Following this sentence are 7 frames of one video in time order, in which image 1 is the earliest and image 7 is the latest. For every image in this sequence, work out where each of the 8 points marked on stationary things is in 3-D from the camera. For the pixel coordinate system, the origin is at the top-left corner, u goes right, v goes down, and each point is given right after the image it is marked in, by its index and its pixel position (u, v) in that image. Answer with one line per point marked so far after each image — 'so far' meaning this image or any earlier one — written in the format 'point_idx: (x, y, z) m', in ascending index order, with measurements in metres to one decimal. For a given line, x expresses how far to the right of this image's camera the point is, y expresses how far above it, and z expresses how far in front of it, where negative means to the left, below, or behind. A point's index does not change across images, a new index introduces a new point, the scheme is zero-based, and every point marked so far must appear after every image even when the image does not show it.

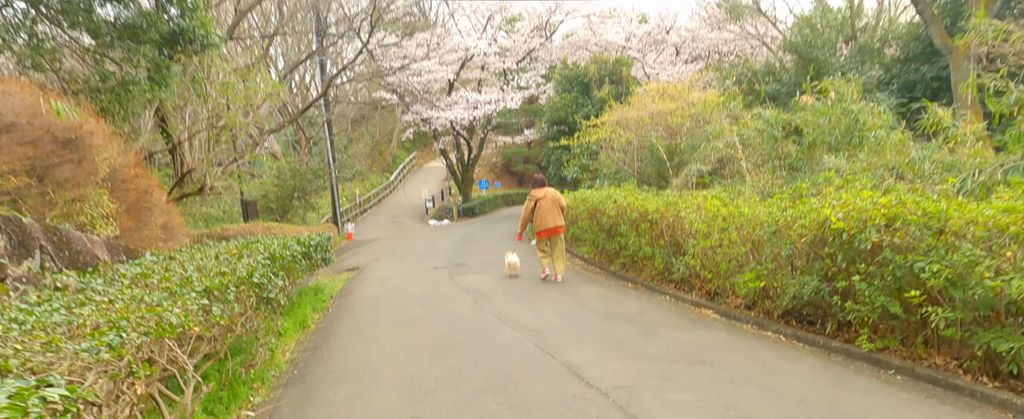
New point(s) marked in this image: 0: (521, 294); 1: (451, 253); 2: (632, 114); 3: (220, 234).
0: (+0.1, -0.9, +7.7) m
1: (-1.2, -0.9, +14.0) m
2: (+3.1, +2.4, +17.4) m
3: (-5.3, -0.5, +12.7) m
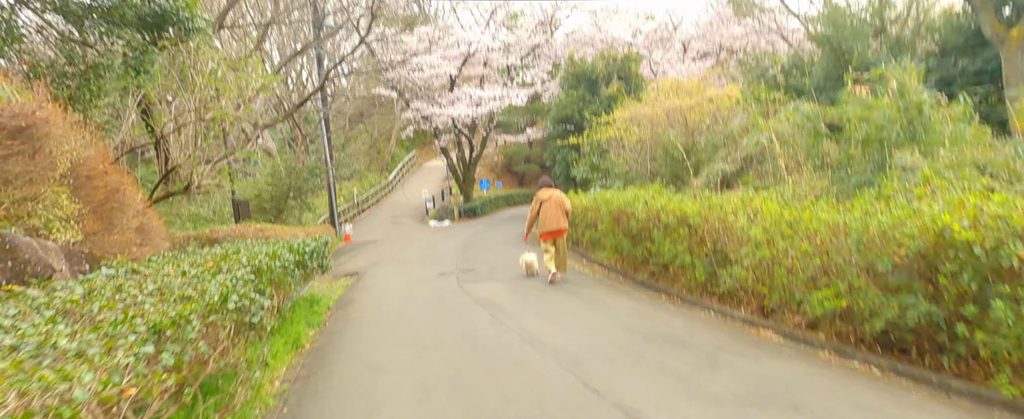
0: (+0.3, -1.0, +6.8) m
1: (-1.0, -0.9, +13.2) m
2: (+3.2, +2.4, +16.5) m
3: (-5.2, -0.5, +11.8) m
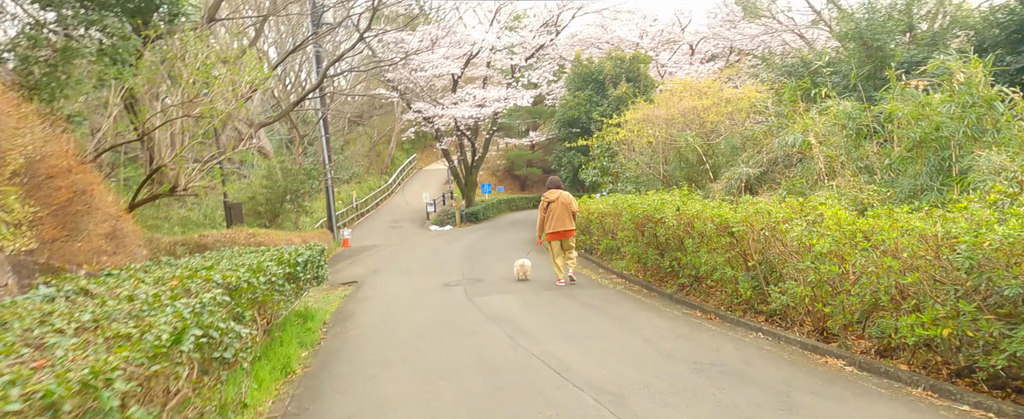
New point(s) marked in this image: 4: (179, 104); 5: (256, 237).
0: (+0.5, -1.0, +6.1) m
1: (-0.9, -1.0, +12.4) m
2: (+3.4, +2.2, +15.8) m
3: (-5.0, -0.5, +11.1) m
4: (-4.9, +1.6, +10.1) m
5: (-4.4, -0.5, +11.9) m
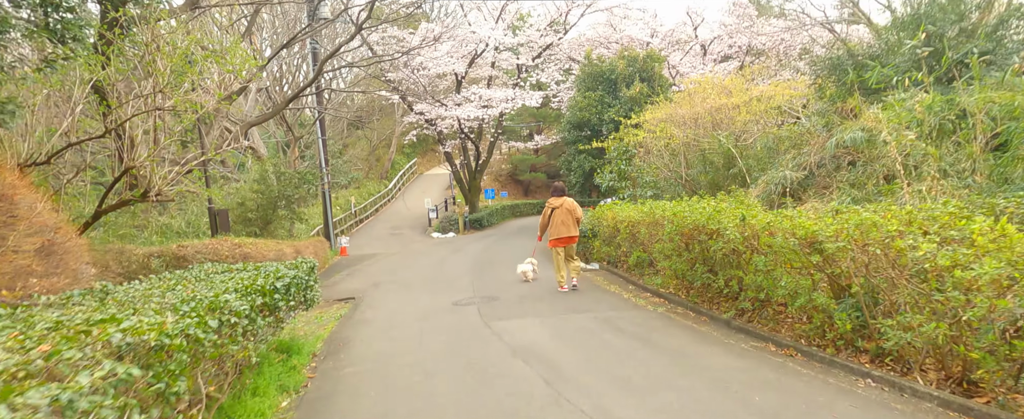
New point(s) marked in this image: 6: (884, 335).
0: (+0.7, -1.1, +4.9) m
1: (-0.7, -1.1, +11.2) m
2: (+3.6, +2.1, +14.6) m
3: (-4.8, -0.6, +9.9) m
4: (-4.7, +1.5, +8.9) m
5: (-4.2, -0.6, +10.7) m
6: (+2.3, -0.8, +4.4) m
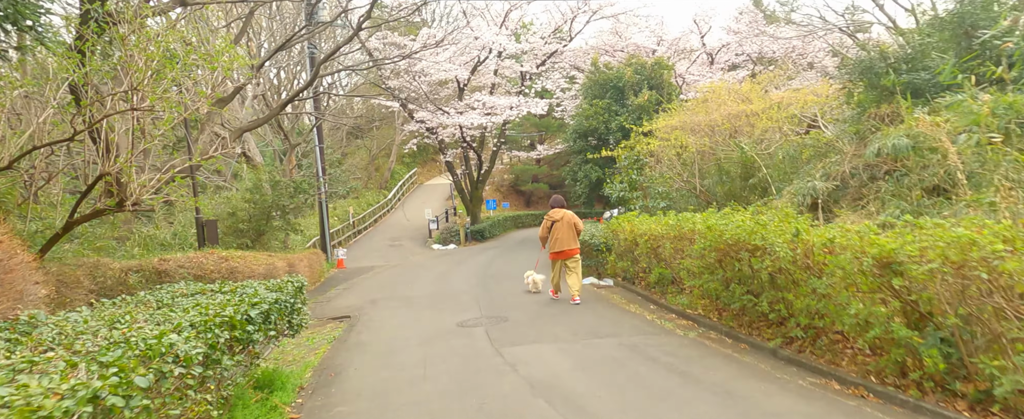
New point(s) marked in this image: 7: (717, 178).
0: (+0.8, -1.2, +4.1) m
1: (-0.5, -1.3, +10.4) m
2: (+3.8, +1.8, +13.9) m
3: (-4.7, -0.8, +9.1) m
4: (-4.6, +1.4, +8.2) m
5: (-4.1, -0.7, +9.9) m
6: (+2.5, -0.9, +3.6) m
7: (+3.9, +0.6, +13.4) m
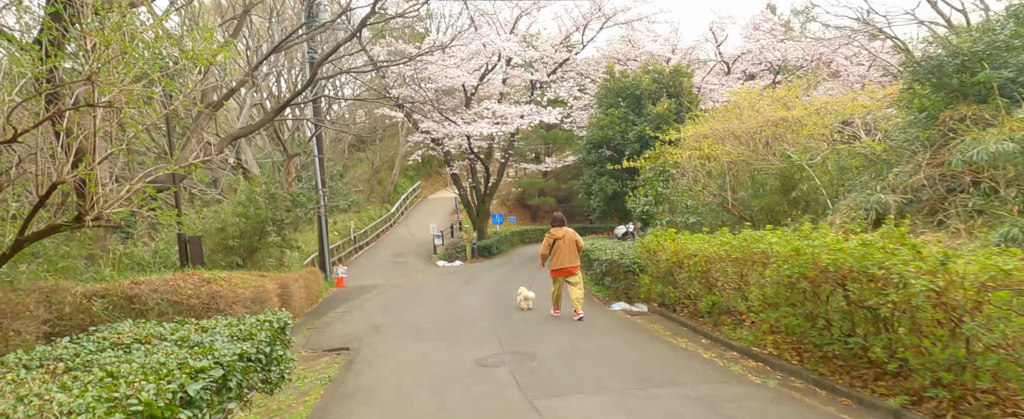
0: (+1.1, -1.2, +2.9) m
1: (-0.3, -1.5, +9.2) m
2: (+4.0, +1.6, +12.7) m
3: (-4.4, -0.9, +7.9) m
4: (-4.3, +1.2, +7.0) m
5: (-3.8, -0.9, +8.7) m
6: (+2.7, -0.9, +2.4) m
7: (+4.2, +0.3, +12.2) m
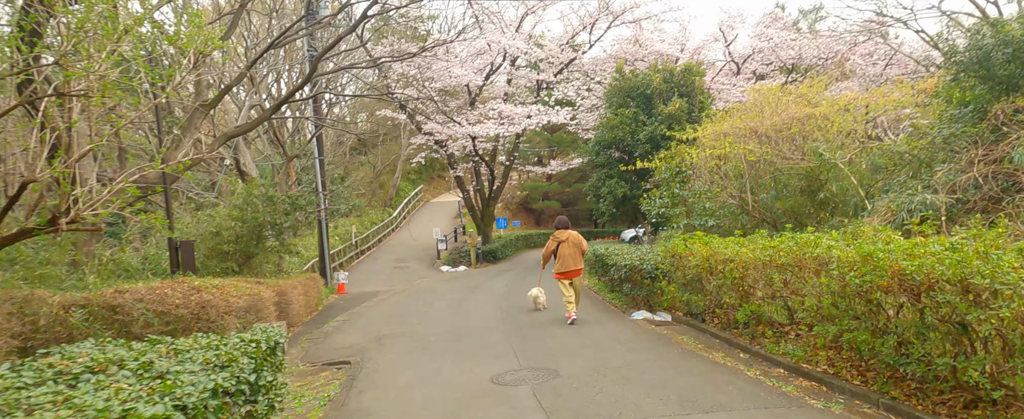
0: (+1.3, -1.2, +2.2) m
1: (-0.1, -1.5, +8.6) m
2: (+4.2, +1.5, +12.1) m
3: (-4.2, -1.0, +7.2) m
4: (-4.1, +1.2, +6.4) m
5: (-3.6, -1.0, +8.1) m
6: (+2.9, -0.9, +1.8) m
7: (+4.4, +0.3, +11.6) m
